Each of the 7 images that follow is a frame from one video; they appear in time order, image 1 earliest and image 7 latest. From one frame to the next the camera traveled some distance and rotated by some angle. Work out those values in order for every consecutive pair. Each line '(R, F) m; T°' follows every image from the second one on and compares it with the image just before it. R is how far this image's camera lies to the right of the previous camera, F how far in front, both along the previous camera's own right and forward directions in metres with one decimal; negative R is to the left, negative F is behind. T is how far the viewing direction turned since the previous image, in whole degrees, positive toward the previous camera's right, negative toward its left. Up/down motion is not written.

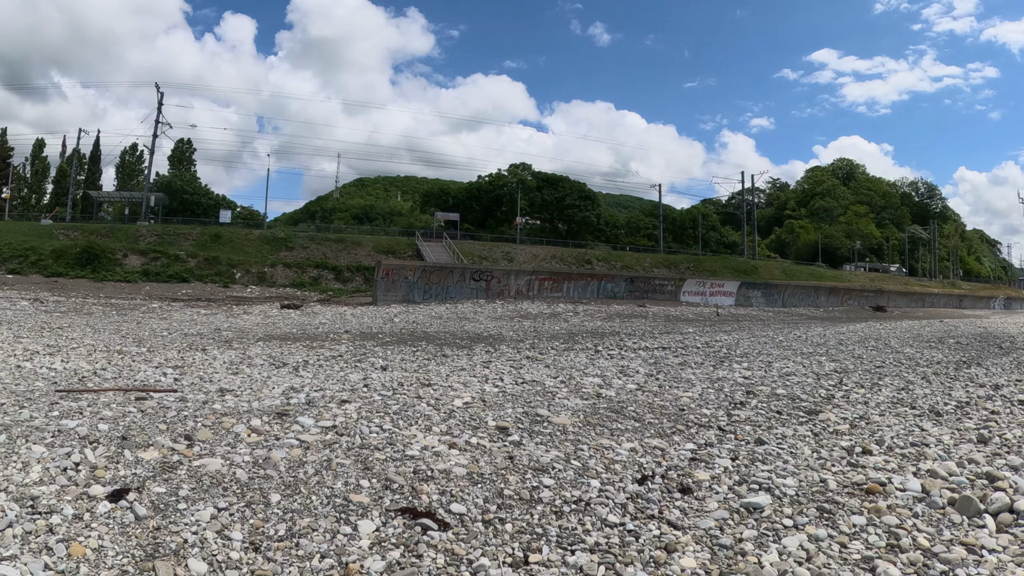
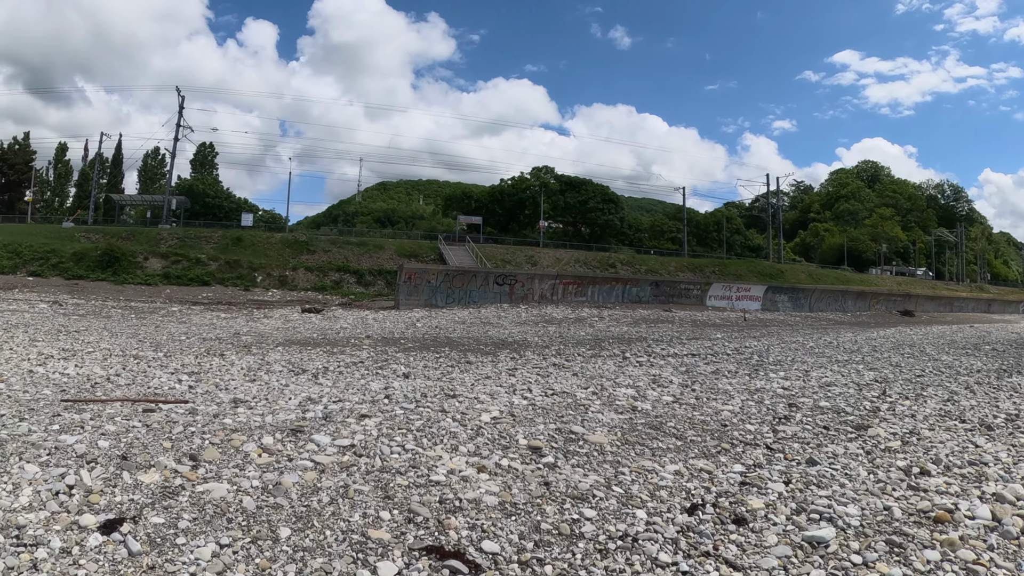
(-0.1, +0.4) m; -2°
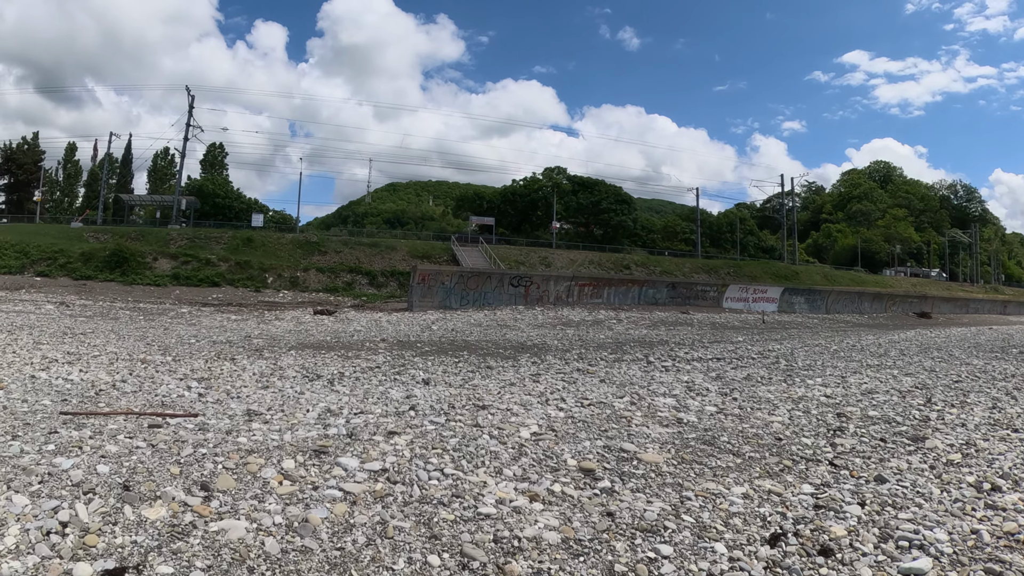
(-0.3, +0.5) m; -1°
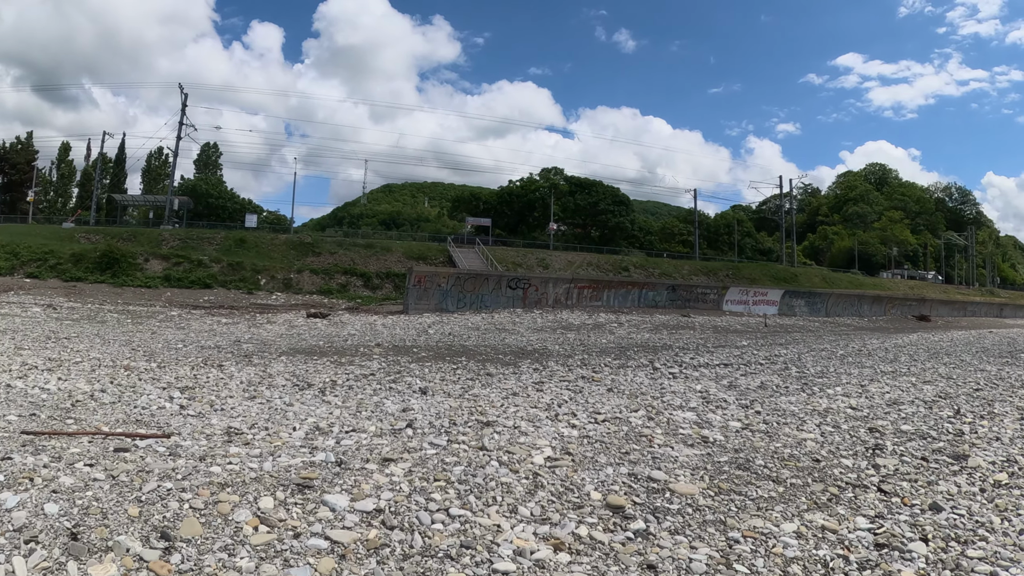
(-0.1, +0.6) m; +1°
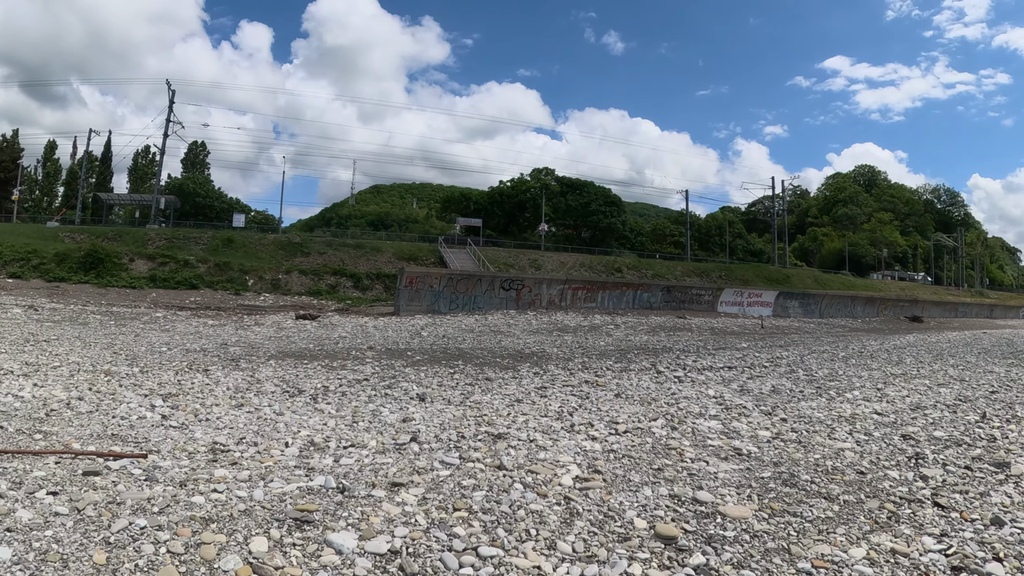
(-0.3, +0.5) m; +1°
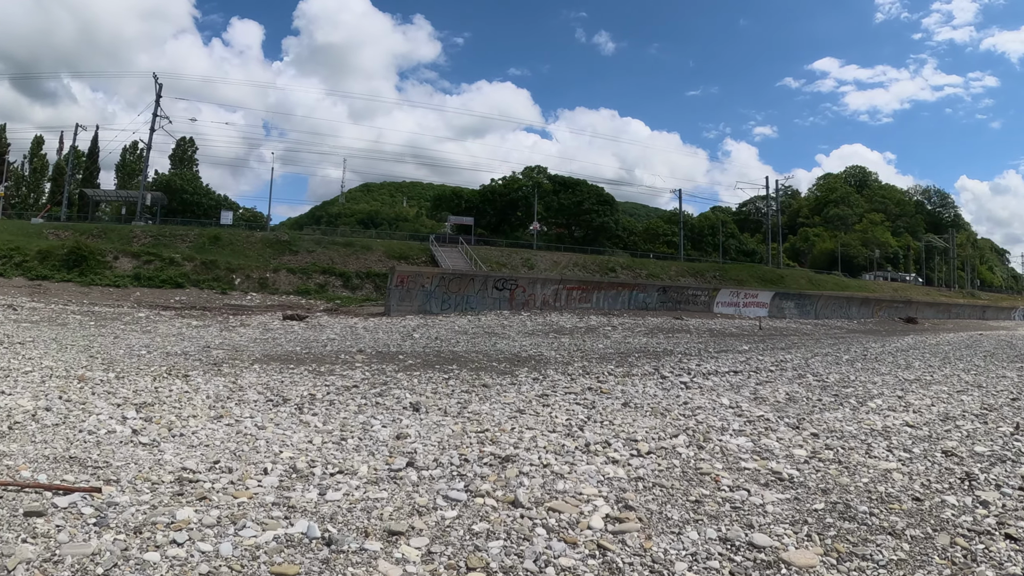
(-0.2, +0.6) m; +1°
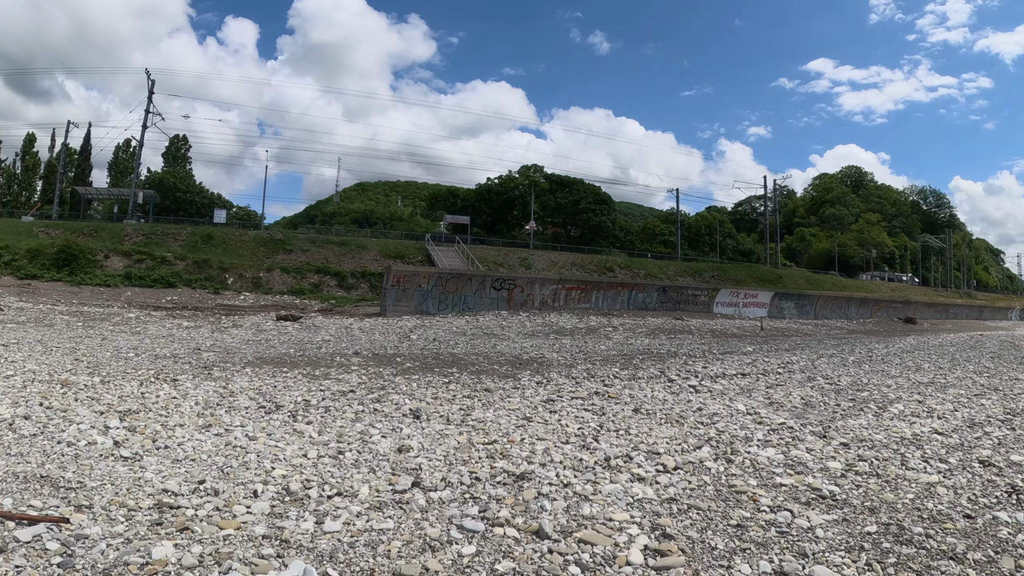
(-0.2, +0.4) m; +1°
